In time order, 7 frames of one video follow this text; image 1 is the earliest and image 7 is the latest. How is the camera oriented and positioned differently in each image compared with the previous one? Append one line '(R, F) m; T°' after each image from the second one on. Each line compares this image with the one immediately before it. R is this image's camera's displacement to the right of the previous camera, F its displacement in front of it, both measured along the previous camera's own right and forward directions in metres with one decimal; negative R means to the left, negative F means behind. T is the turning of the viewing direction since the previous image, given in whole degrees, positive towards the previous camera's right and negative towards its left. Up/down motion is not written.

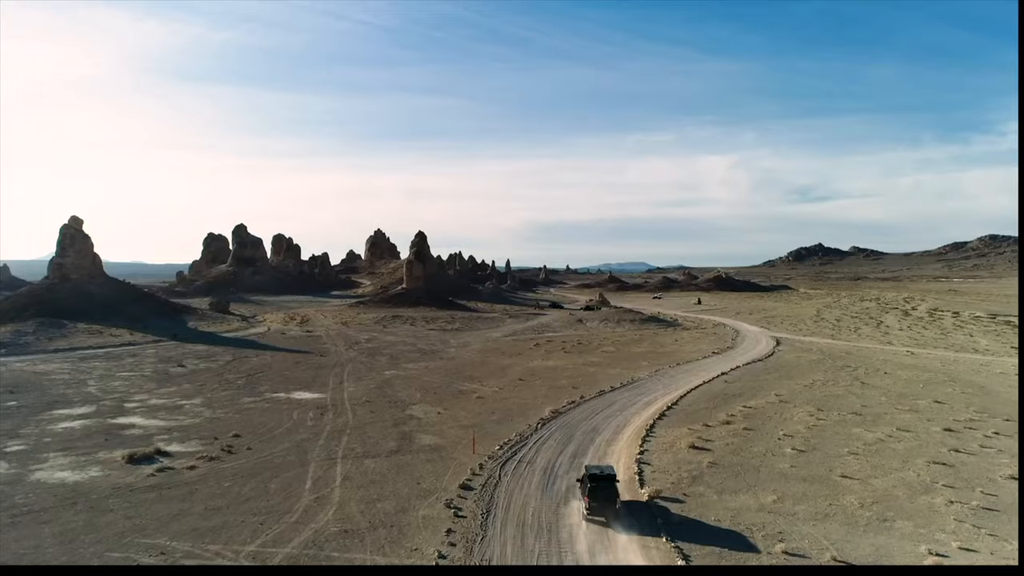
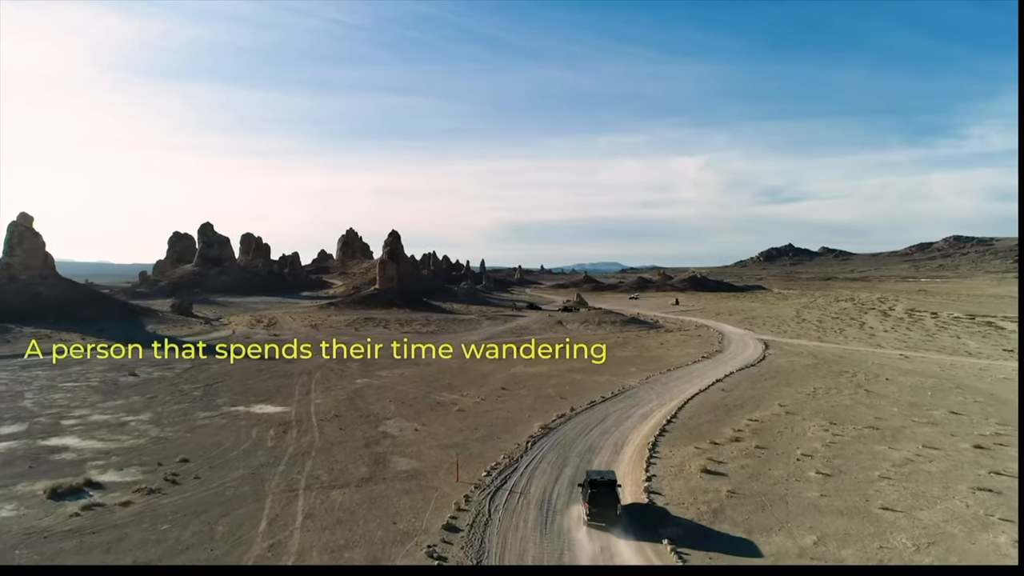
(-0.4, +2.5) m; +2°
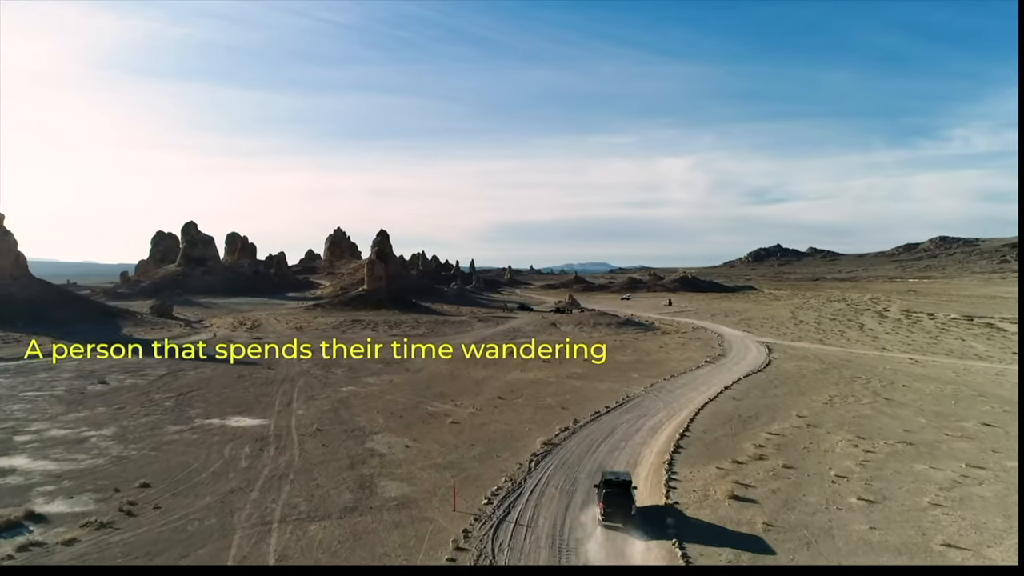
(-0.4, +2.1) m; +1°
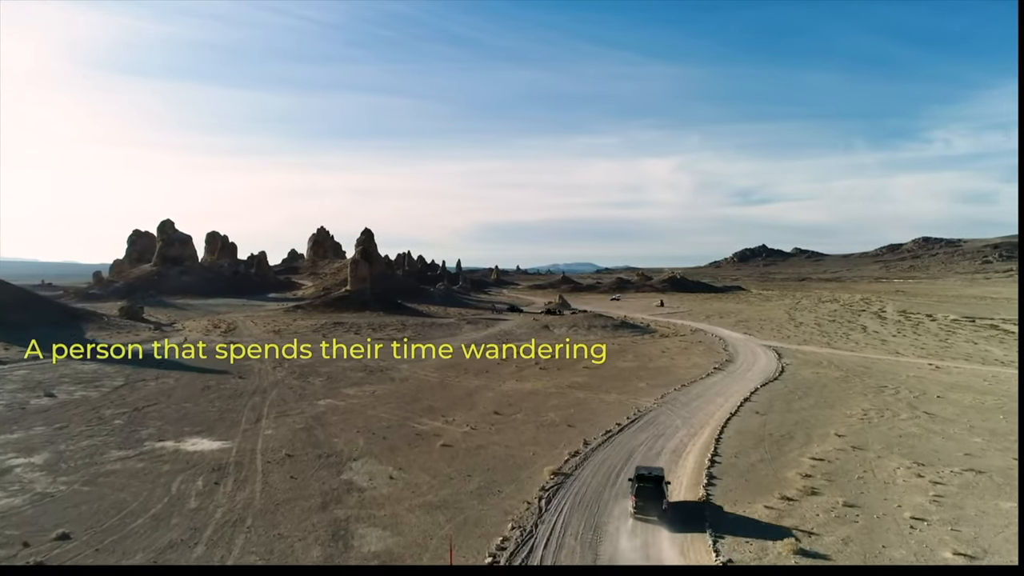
(-0.5, +3.3) m; +1°
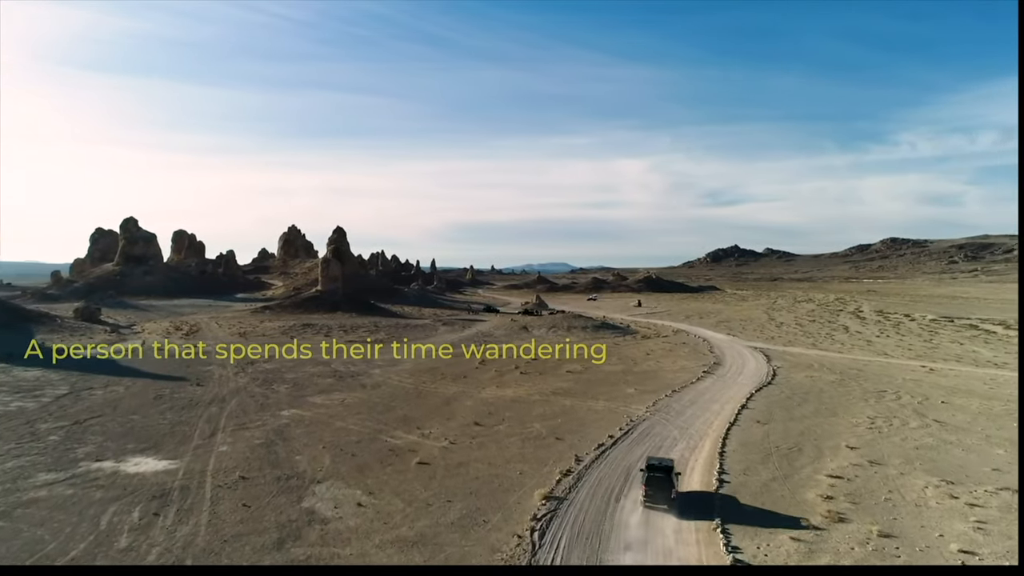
(-0.3, +2.2) m; +2°
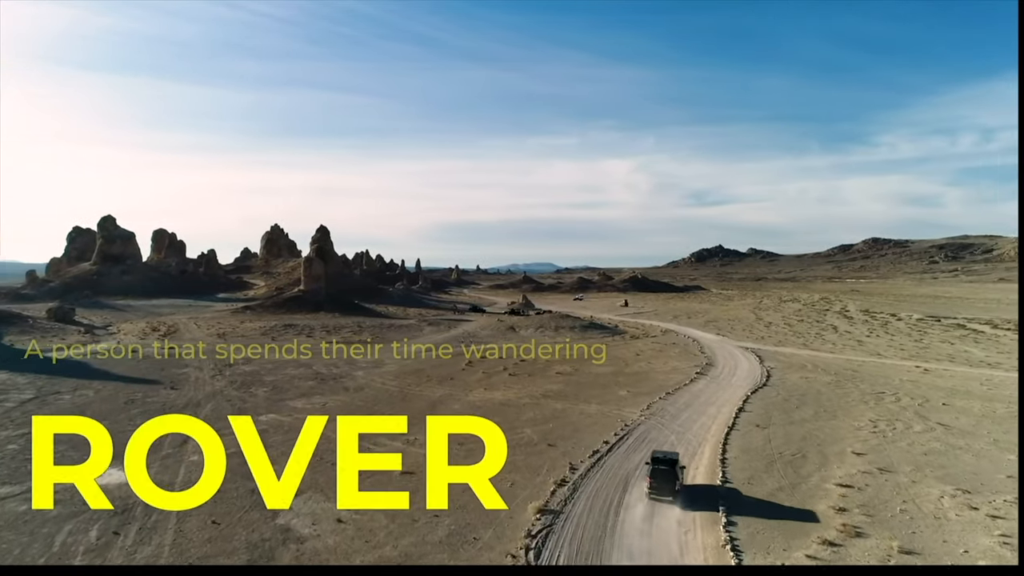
(-0.2, +1.1) m; +1°
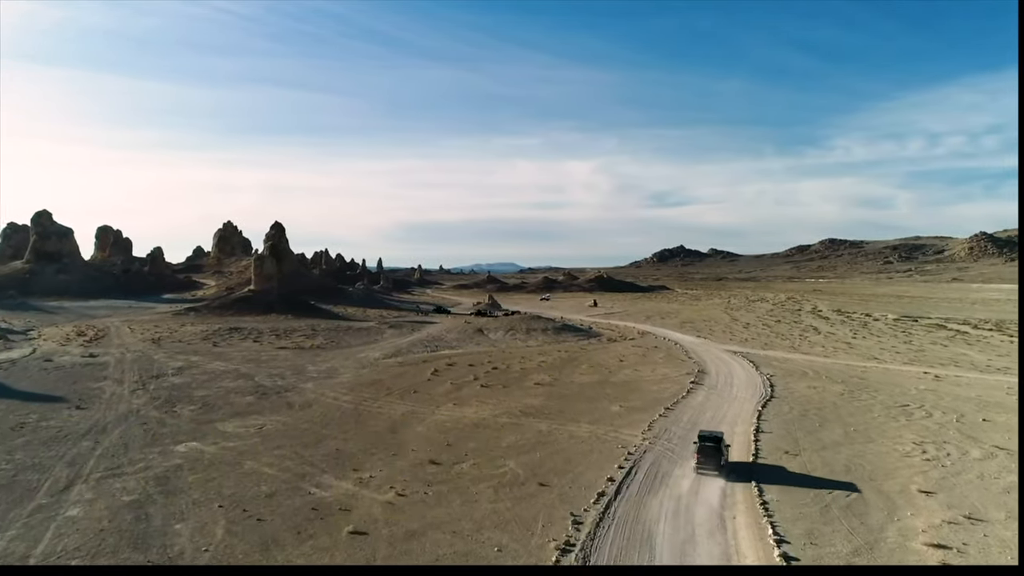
(-0.5, +4.5) m; +3°
